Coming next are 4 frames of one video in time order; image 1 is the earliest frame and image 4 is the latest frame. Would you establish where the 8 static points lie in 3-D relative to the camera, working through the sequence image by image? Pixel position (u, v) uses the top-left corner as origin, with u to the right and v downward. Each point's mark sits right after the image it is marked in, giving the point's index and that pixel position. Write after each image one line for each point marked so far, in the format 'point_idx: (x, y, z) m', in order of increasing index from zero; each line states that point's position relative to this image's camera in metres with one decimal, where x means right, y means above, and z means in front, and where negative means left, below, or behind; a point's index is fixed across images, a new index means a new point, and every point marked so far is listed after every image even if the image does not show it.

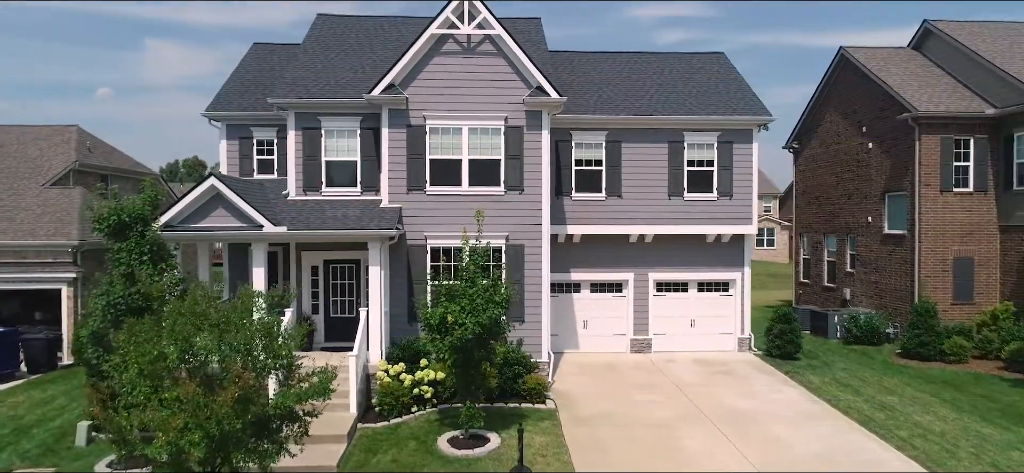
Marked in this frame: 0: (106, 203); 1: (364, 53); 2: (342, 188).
0: (-4.3, +0.4, +7.0) m
1: (-2.8, +3.5, +12.3) m
2: (-2.8, +0.8, +10.7) m
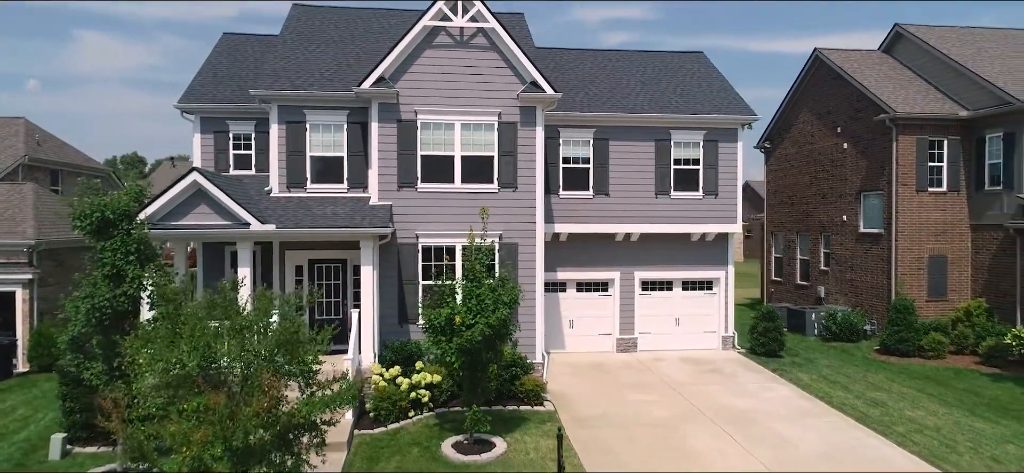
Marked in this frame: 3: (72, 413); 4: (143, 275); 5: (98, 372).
0: (-4.2, +0.4, +6.5) m
1: (-3.0, +3.5, +11.9) m
2: (-2.9, +0.8, +10.3) m
3: (-5.0, -2.0, +7.3) m
4: (-3.7, -0.4, +6.5) m
5: (-4.1, -1.3, +6.4) m
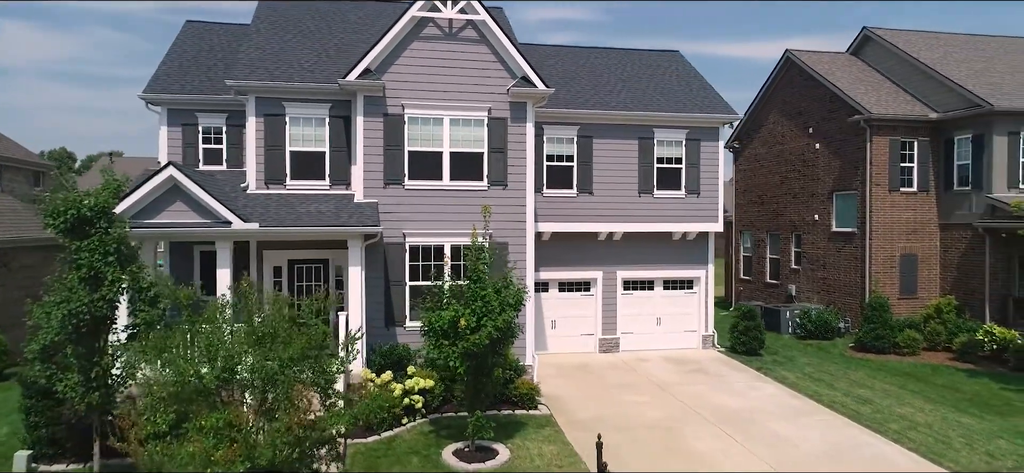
0: (-4.1, +0.4, +5.9) m
1: (-3.3, +3.5, +11.4) m
2: (-3.1, +0.8, +9.8) m
3: (-4.9, -2.0, +6.7) m
4: (-3.5, -0.4, +5.9) m
5: (-4.0, -1.3, +5.9) m
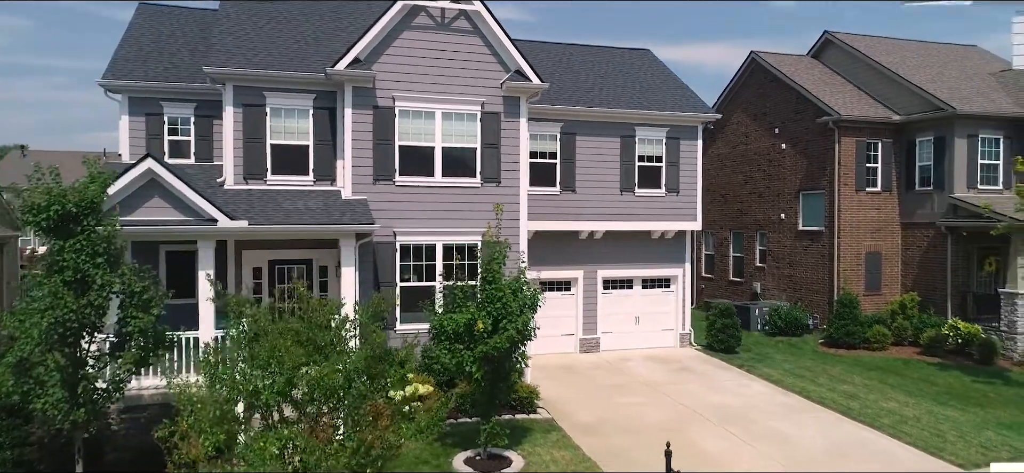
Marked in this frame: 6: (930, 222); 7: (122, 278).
0: (-3.8, +0.4, +5.2) m
1: (-3.5, +3.5, +10.7) m
2: (-3.1, +0.9, +9.3) m
3: (-4.7, -2.0, +6.0) m
4: (-3.2, -0.4, +5.3) m
5: (-3.7, -1.3, +5.2) m
6: (+9.0, +0.3, +14.0) m
7: (-3.3, -0.4, +5.4) m
